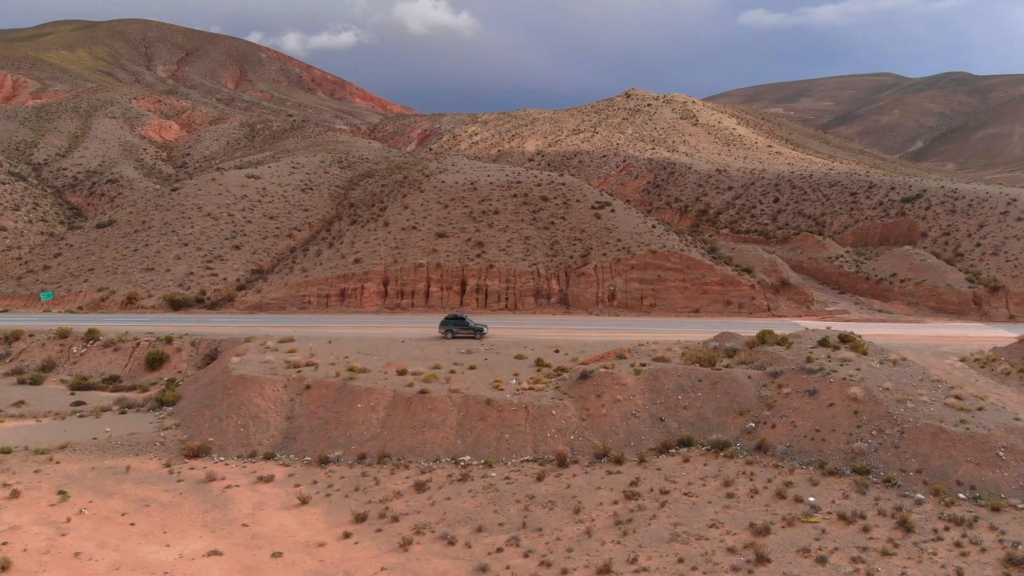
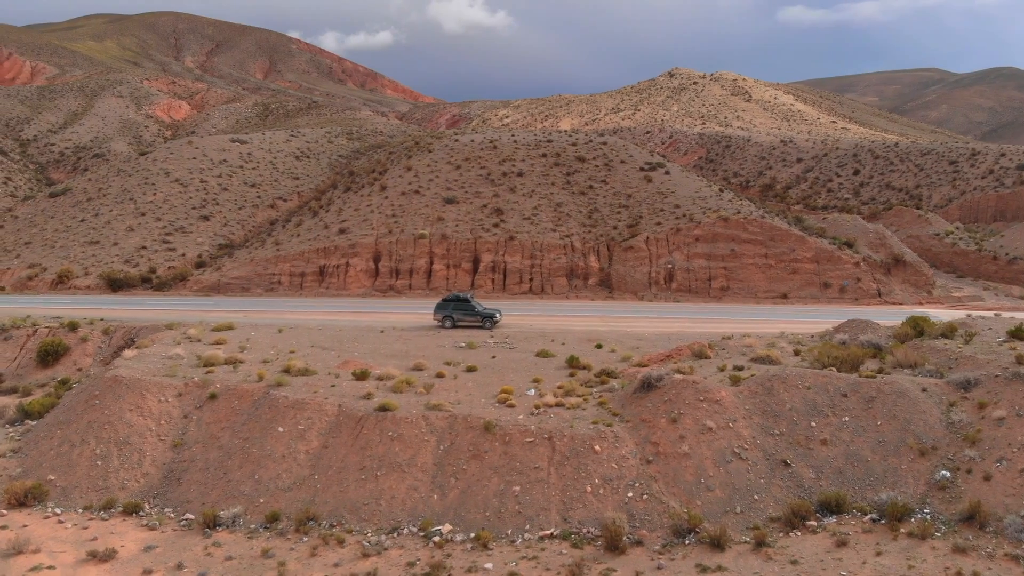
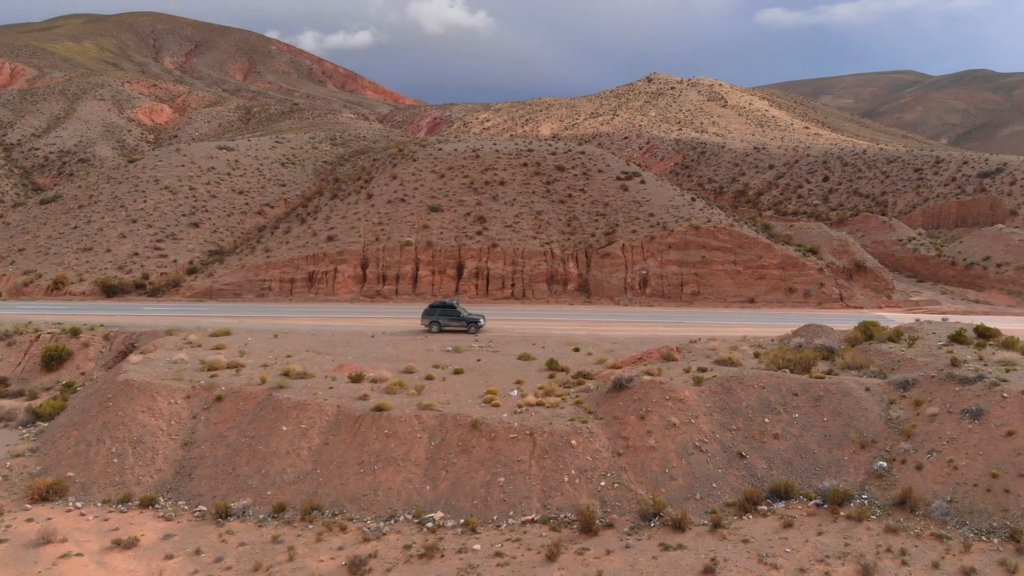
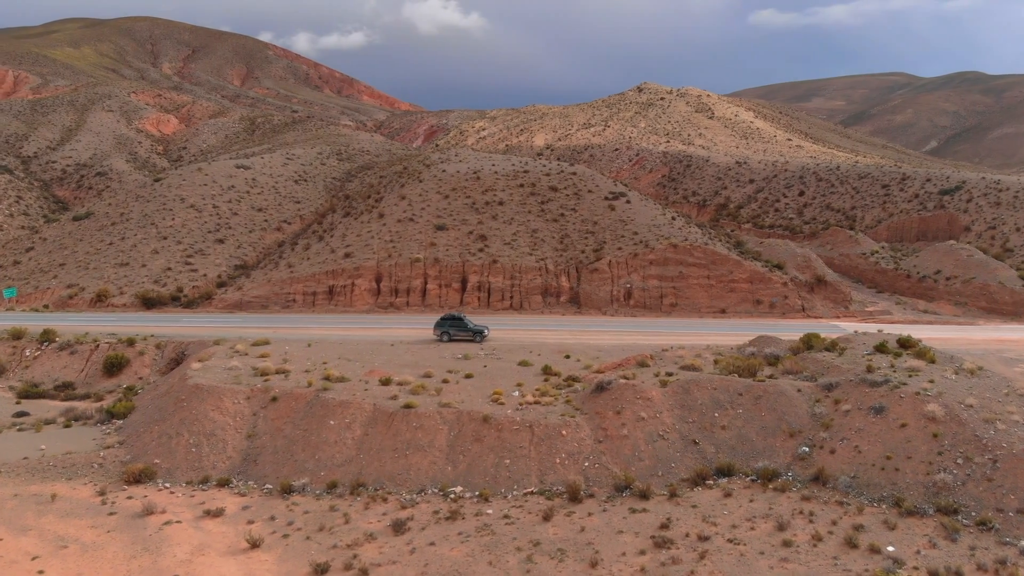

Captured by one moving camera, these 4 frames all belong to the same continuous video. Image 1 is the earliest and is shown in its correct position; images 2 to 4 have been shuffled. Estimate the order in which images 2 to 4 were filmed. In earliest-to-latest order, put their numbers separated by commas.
4, 3, 2
